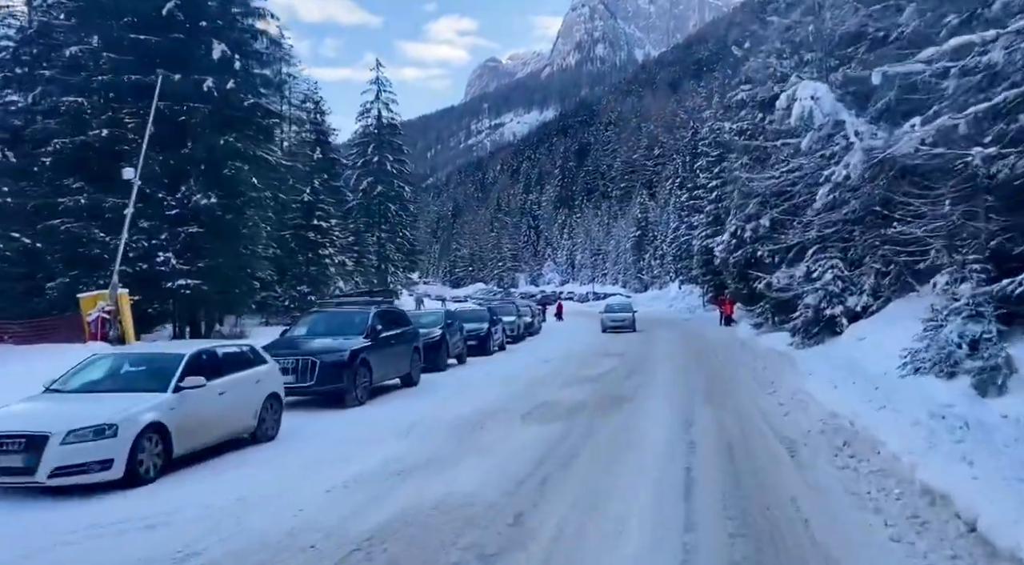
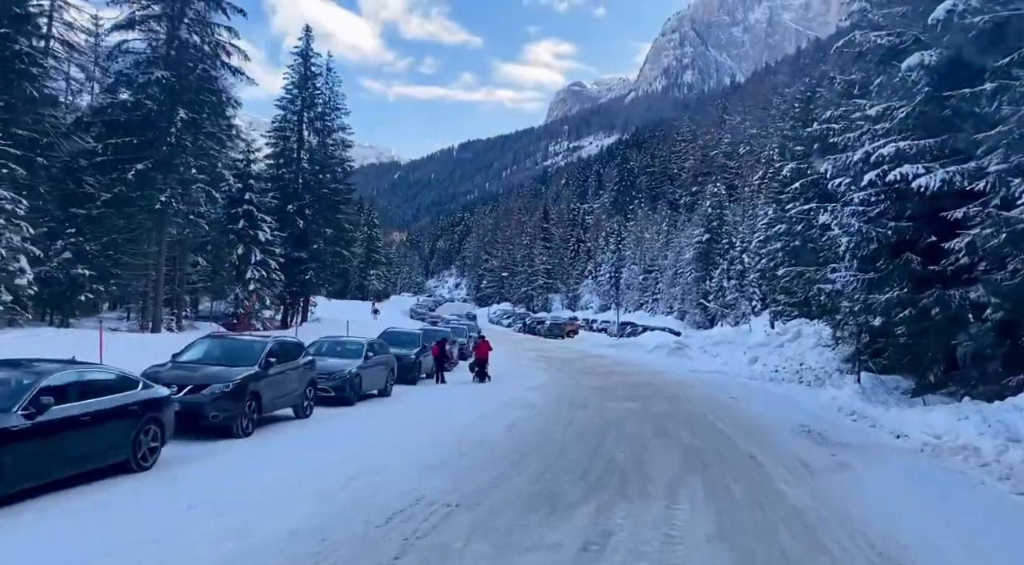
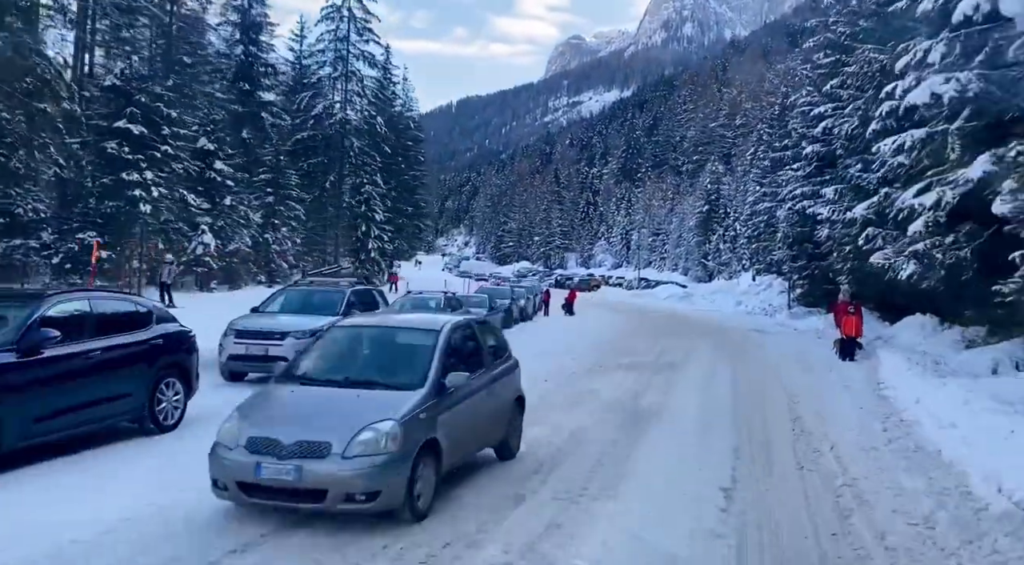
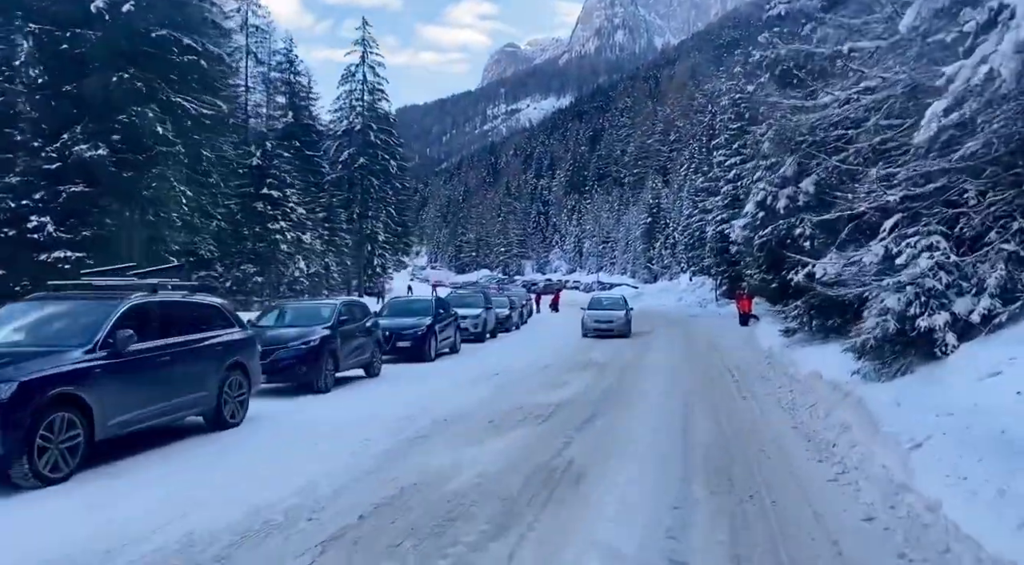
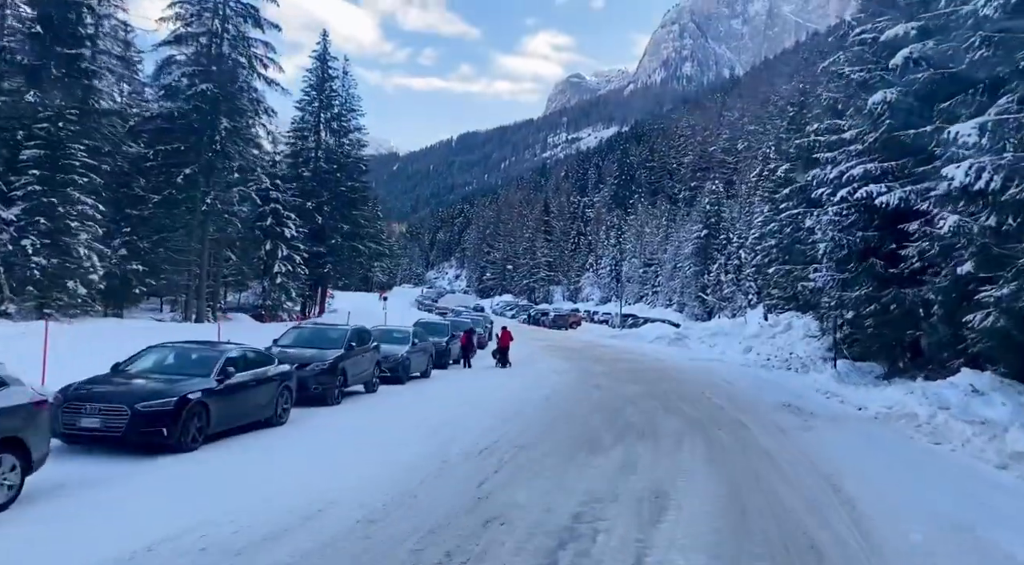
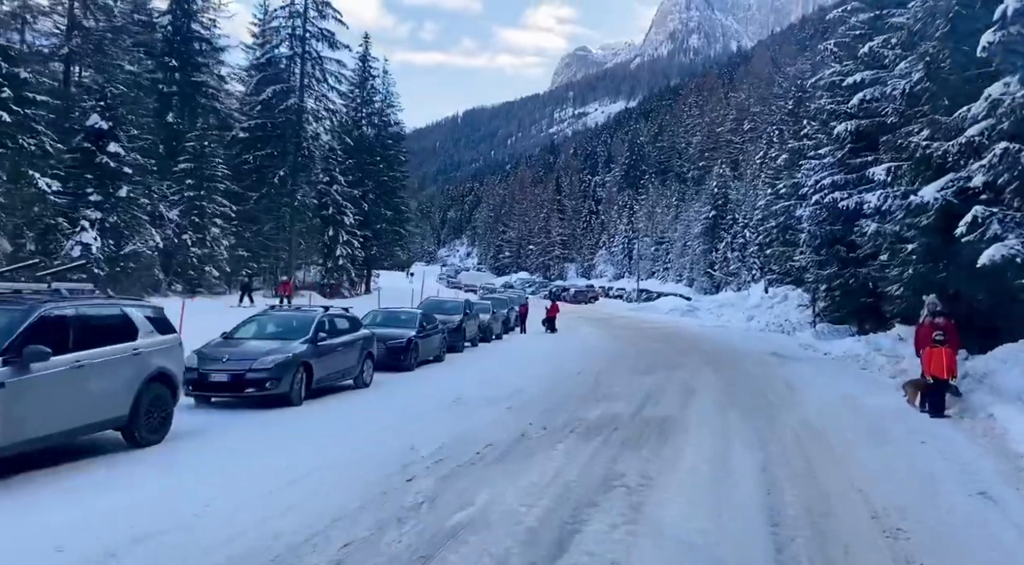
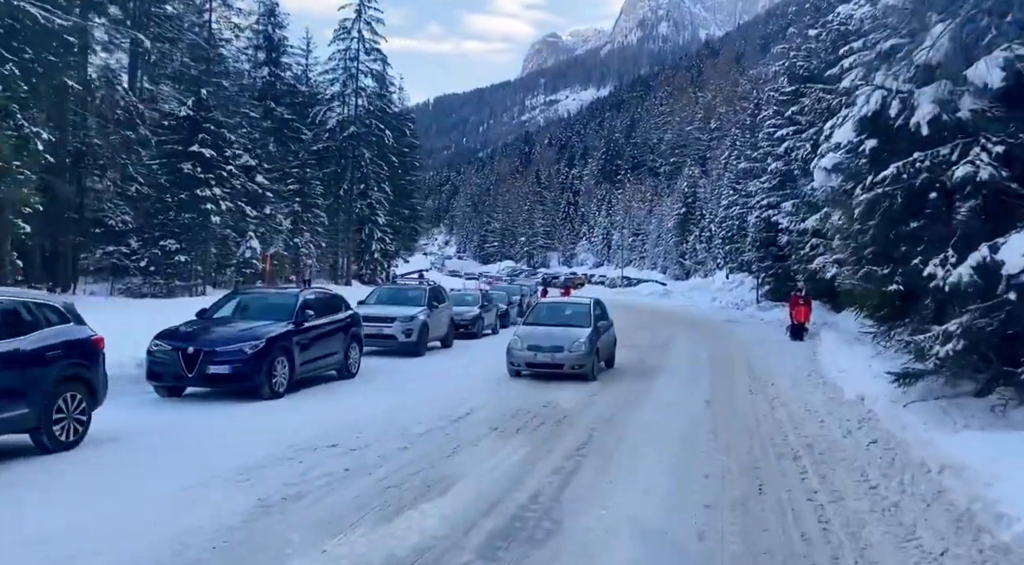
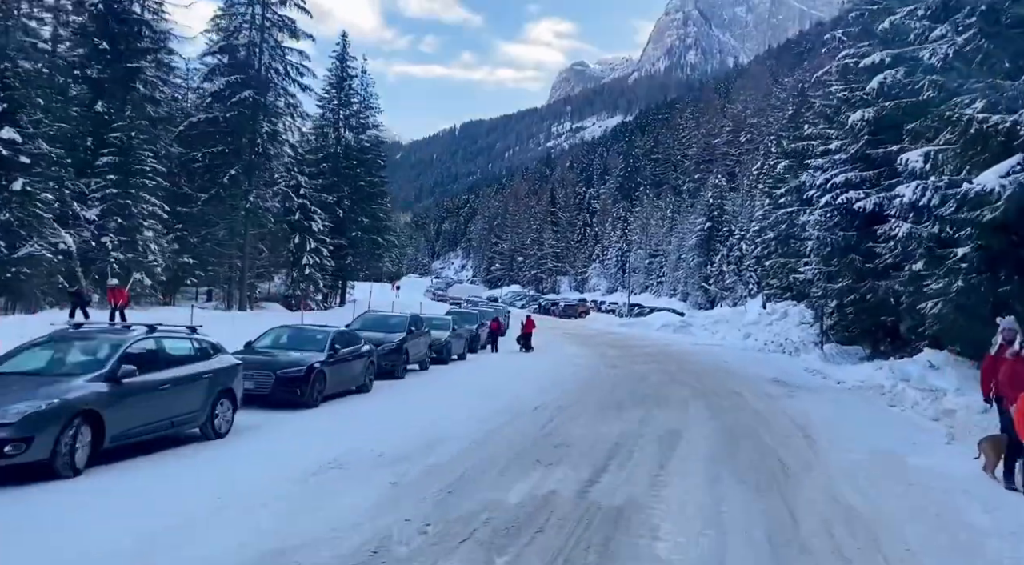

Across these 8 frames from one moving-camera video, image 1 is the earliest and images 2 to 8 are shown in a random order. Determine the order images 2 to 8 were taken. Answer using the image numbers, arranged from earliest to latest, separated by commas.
4, 7, 3, 6, 8, 5, 2
